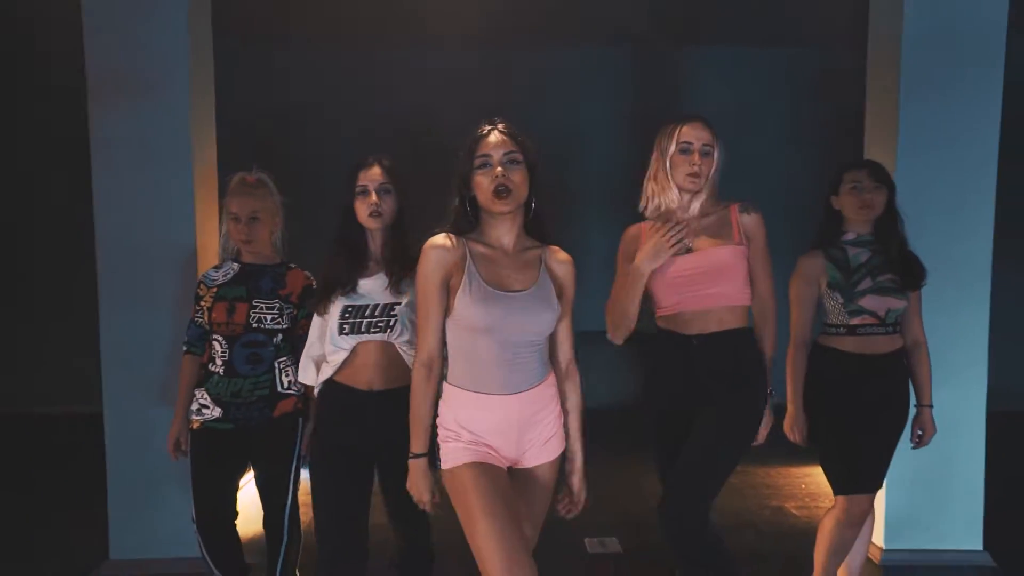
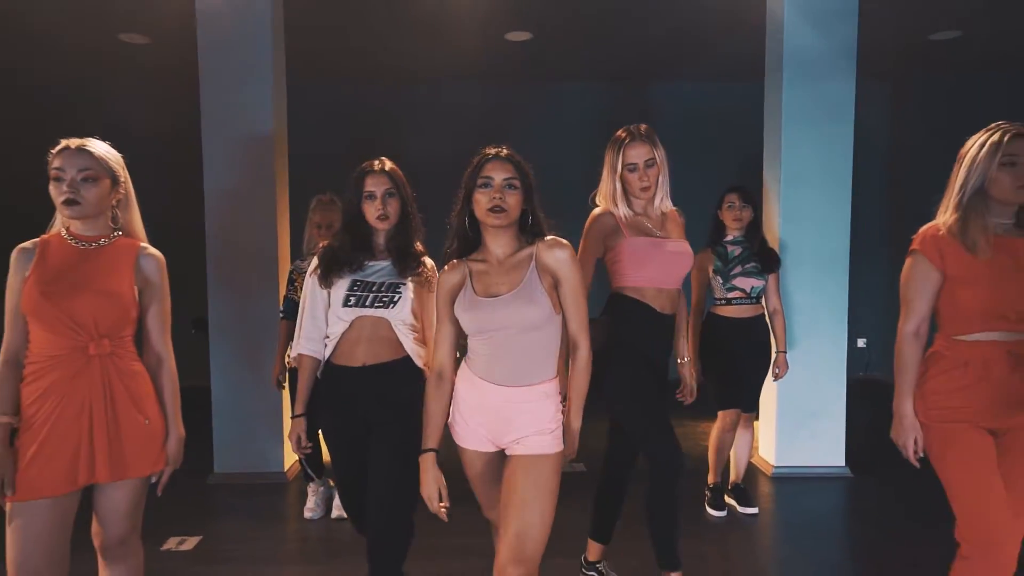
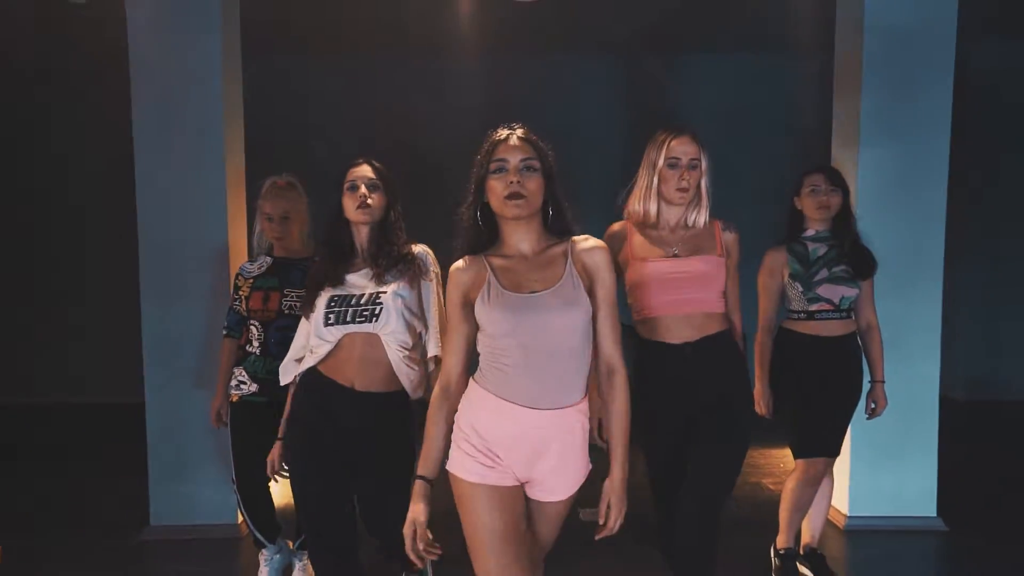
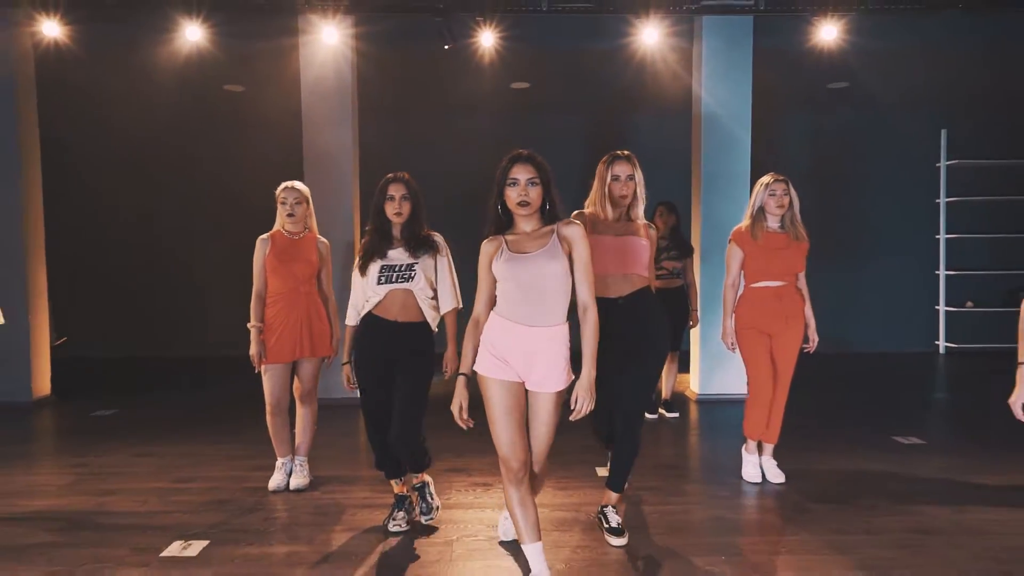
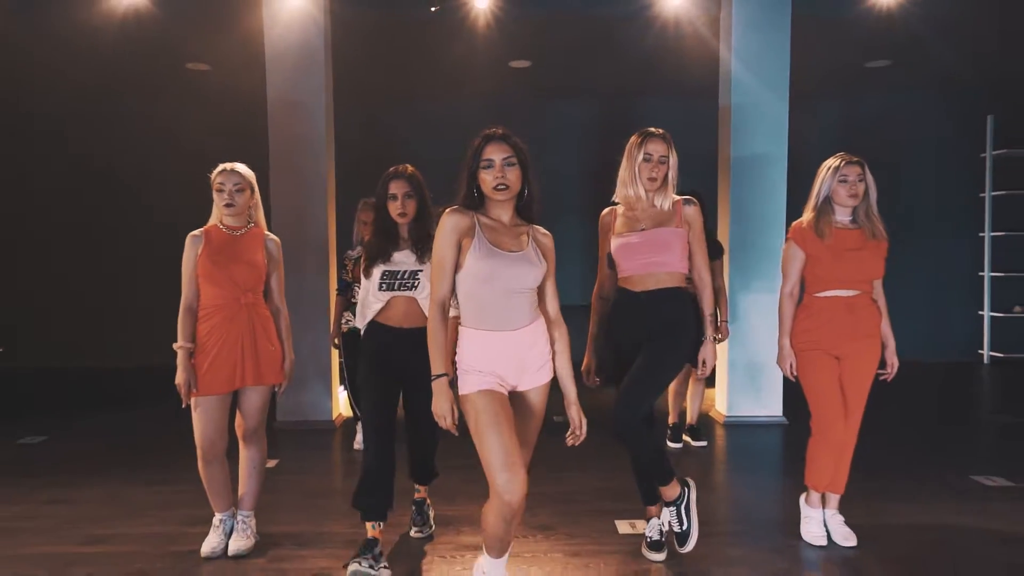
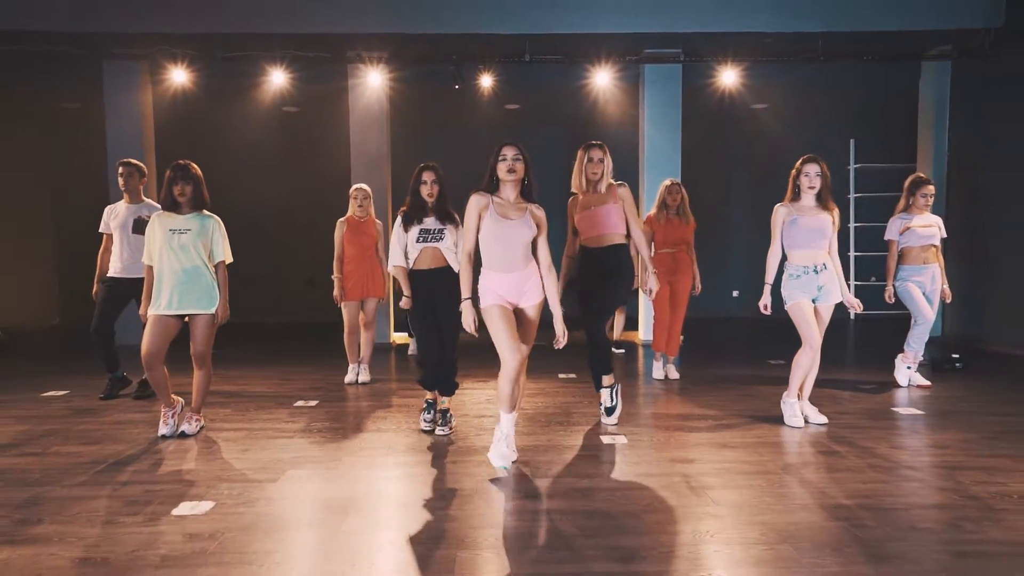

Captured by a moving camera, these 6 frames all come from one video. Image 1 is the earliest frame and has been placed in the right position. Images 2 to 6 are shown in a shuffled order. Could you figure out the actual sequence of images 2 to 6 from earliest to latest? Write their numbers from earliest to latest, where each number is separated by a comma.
3, 2, 5, 4, 6
